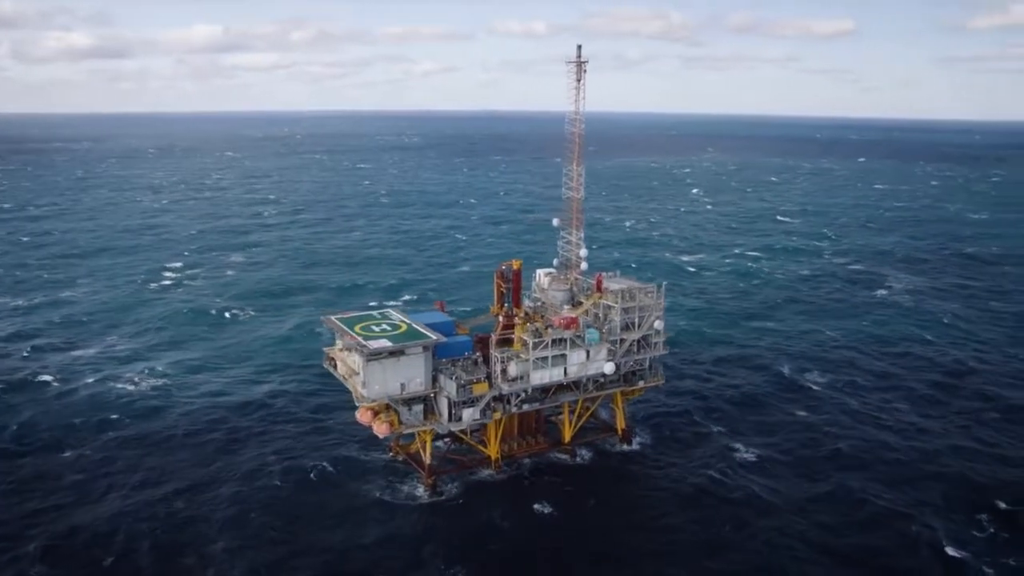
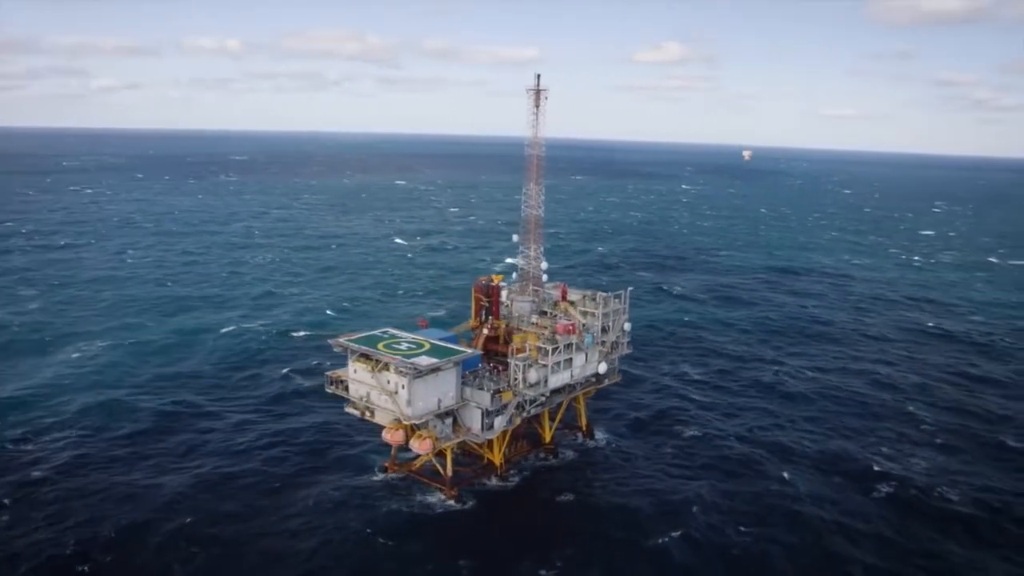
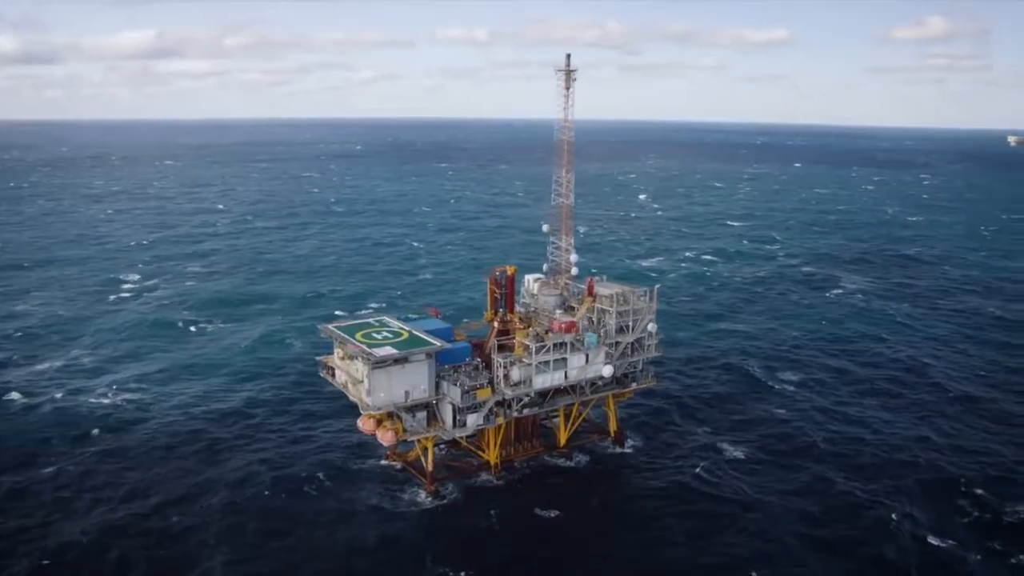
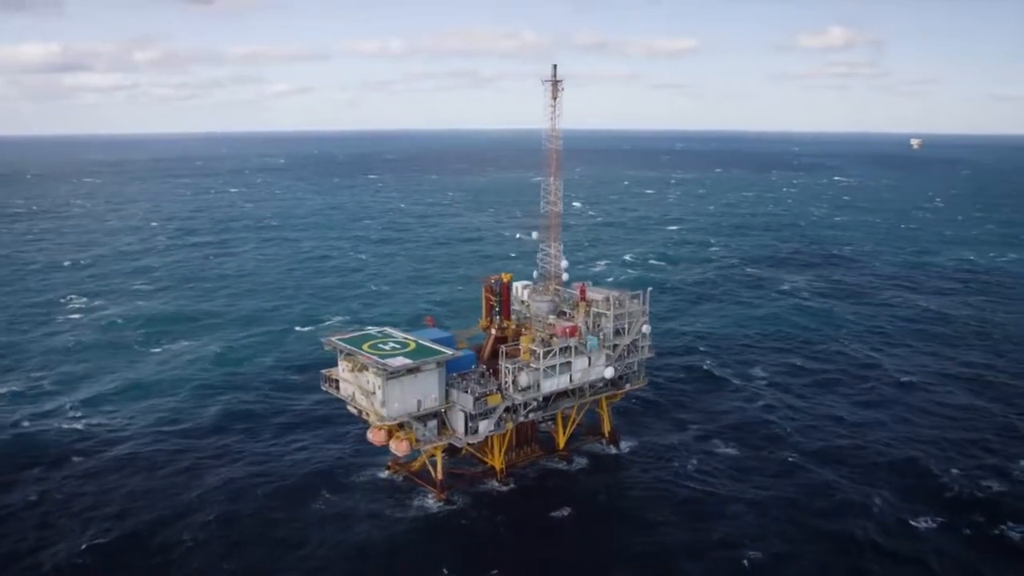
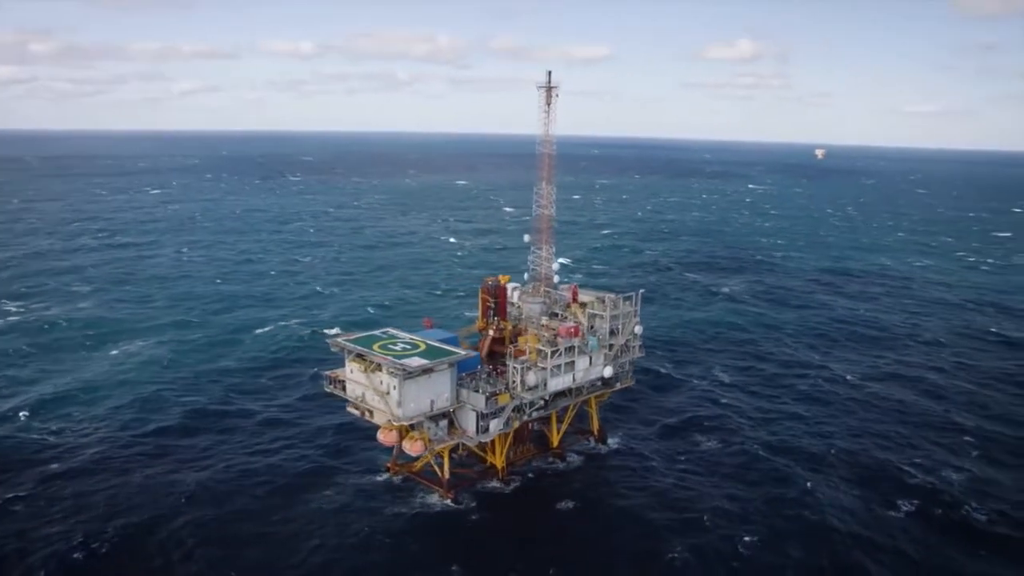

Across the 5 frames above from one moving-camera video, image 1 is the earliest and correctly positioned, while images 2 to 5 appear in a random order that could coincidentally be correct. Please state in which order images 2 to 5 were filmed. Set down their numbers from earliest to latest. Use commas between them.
3, 4, 5, 2
